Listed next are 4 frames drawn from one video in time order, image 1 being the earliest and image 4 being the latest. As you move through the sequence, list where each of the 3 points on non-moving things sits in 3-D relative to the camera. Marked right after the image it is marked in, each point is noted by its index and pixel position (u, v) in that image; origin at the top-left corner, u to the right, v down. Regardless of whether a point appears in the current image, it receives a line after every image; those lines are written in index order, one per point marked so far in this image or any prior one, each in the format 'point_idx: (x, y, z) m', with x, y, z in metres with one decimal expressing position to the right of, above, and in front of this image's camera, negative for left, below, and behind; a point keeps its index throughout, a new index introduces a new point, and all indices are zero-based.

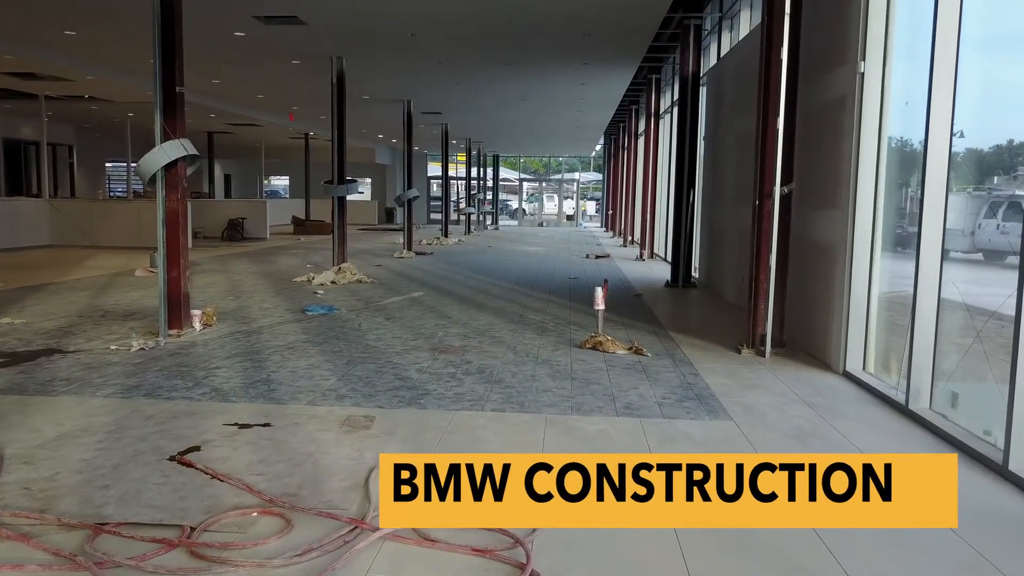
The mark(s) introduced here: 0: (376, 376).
0: (-0.9, -0.6, +5.5) m
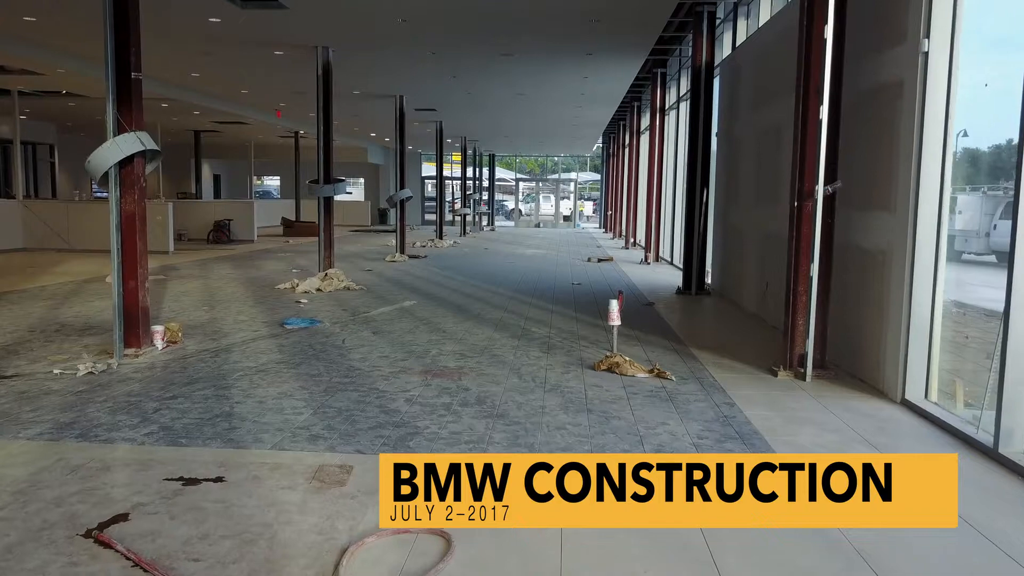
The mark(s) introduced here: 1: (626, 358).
0: (-0.9, -0.7, +4.7) m
1: (+0.8, -0.5, +5.8) m
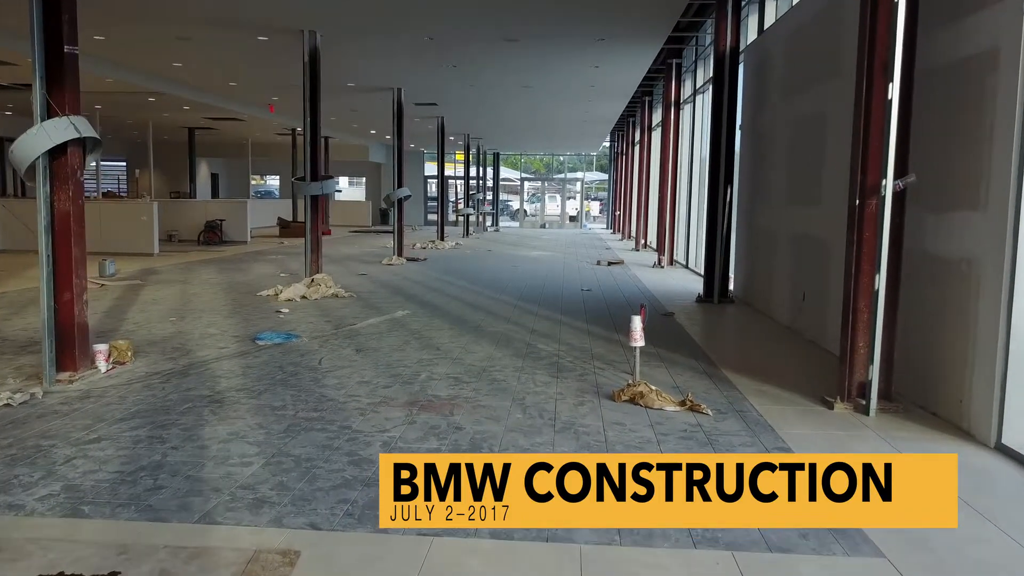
0: (-0.9, -0.8, +3.7) m
1: (+0.8, -0.6, +4.8) m
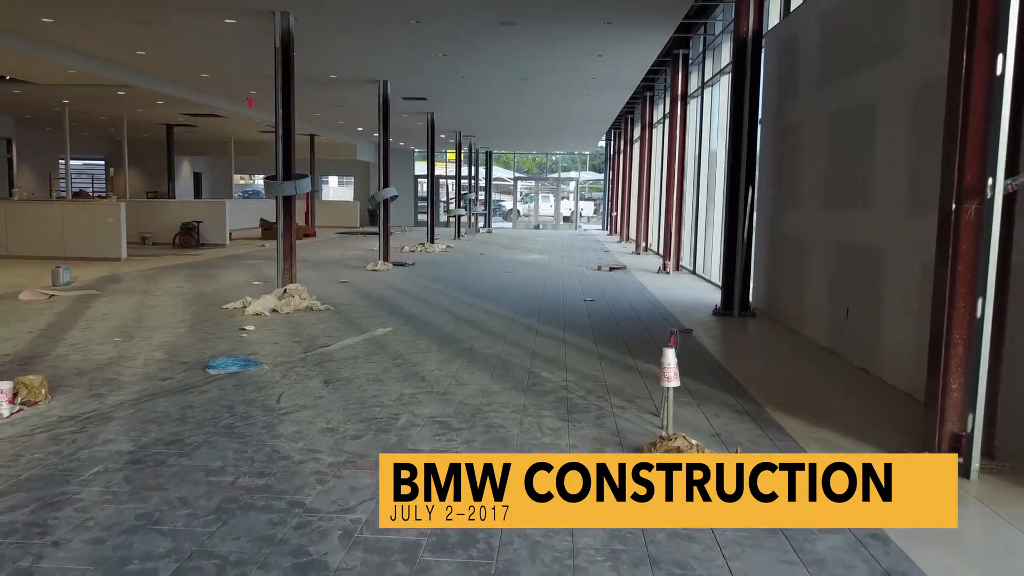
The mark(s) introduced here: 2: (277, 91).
0: (-0.8, -0.9, +2.7) m
1: (+0.8, -0.7, +3.8) m
2: (-2.8, +2.3, +9.7) m
